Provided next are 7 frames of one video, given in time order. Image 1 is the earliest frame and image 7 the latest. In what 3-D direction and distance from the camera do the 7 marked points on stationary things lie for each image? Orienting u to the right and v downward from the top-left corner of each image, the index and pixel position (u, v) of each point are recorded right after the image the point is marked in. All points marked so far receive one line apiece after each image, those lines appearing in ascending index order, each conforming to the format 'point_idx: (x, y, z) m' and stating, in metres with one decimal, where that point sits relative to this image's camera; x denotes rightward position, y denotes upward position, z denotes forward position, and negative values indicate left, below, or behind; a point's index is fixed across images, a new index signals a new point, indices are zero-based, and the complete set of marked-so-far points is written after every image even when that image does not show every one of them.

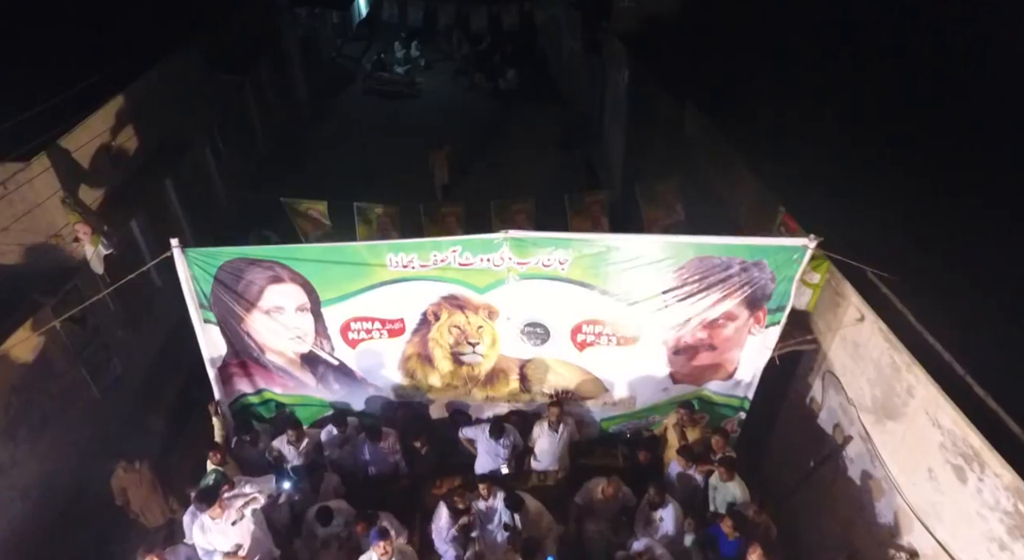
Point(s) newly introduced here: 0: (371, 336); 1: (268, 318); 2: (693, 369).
0: (-1.3, -0.5, +5.7) m
1: (-2.2, -0.4, +5.5) m
2: (+1.7, -0.8, +5.7) m
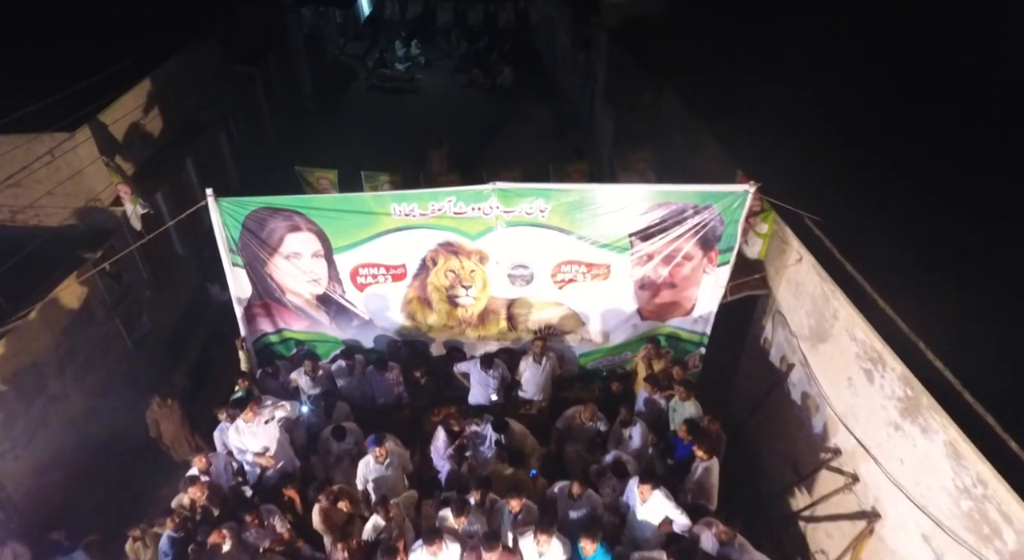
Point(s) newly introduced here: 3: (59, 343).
0: (-1.4, 0.0, +6.5) m
1: (-2.3, +0.2, +6.3) m
2: (+1.5, -0.2, +6.5) m
3: (-5.0, -0.7, +6.9) m
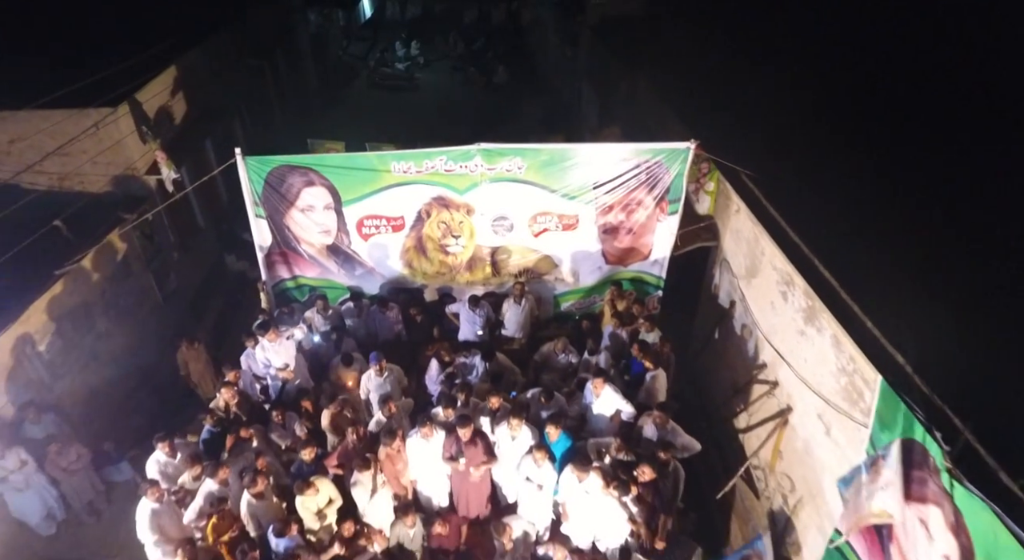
0: (-1.6, +0.6, +7.6) m
1: (-2.5, +0.8, +7.5) m
2: (+1.3, +0.4, +7.7) m
3: (-5.2, -0.1, +8.0) m
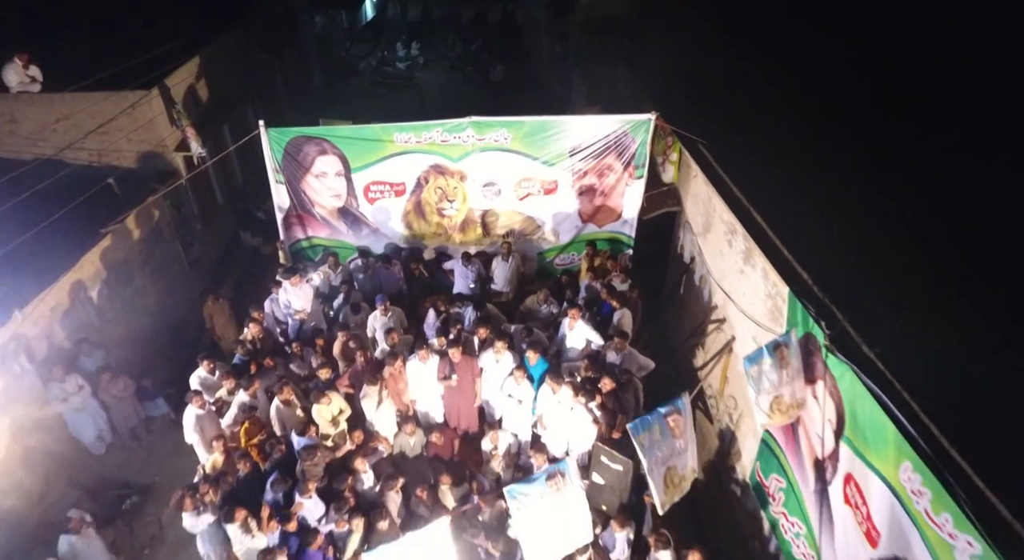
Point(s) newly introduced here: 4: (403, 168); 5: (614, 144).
0: (-1.8, +1.2, +8.7) m
1: (-2.7, +1.4, +8.6) m
2: (+1.1, +1.0, +8.7) m
3: (-5.4, +0.5, +9.1) m
4: (-1.5, +1.5, +8.5) m
5: (+1.3, +1.8, +8.2) m
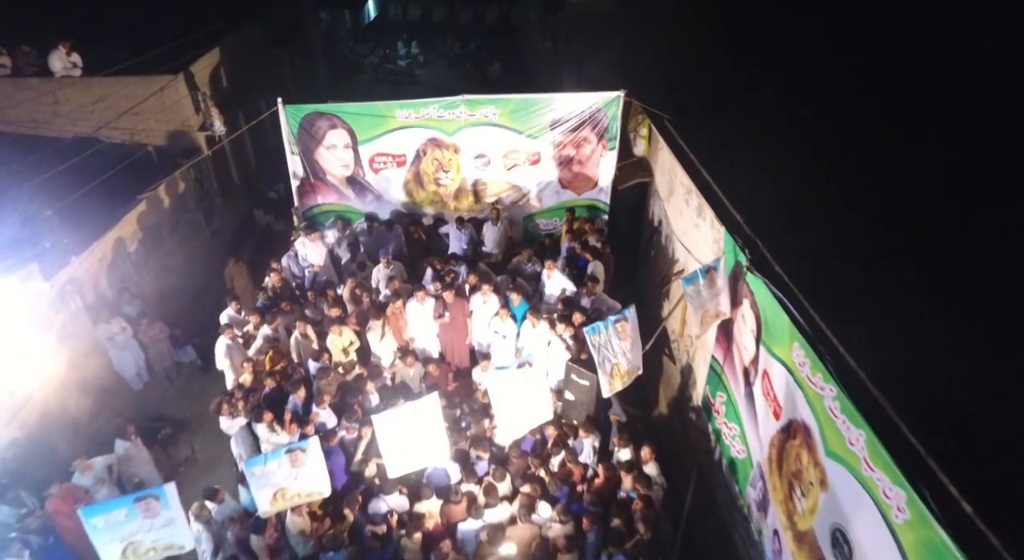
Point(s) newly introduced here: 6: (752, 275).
0: (-2.0, +1.8, +9.9) m
1: (-2.9, +2.0, +9.7) m
2: (+1.0, +1.6, +9.9) m
3: (-5.6, +1.1, +10.3) m
4: (-1.7, +2.1, +9.6) m
5: (+1.1, +2.4, +9.3) m
6: (+2.3, 0.0, +5.9) m
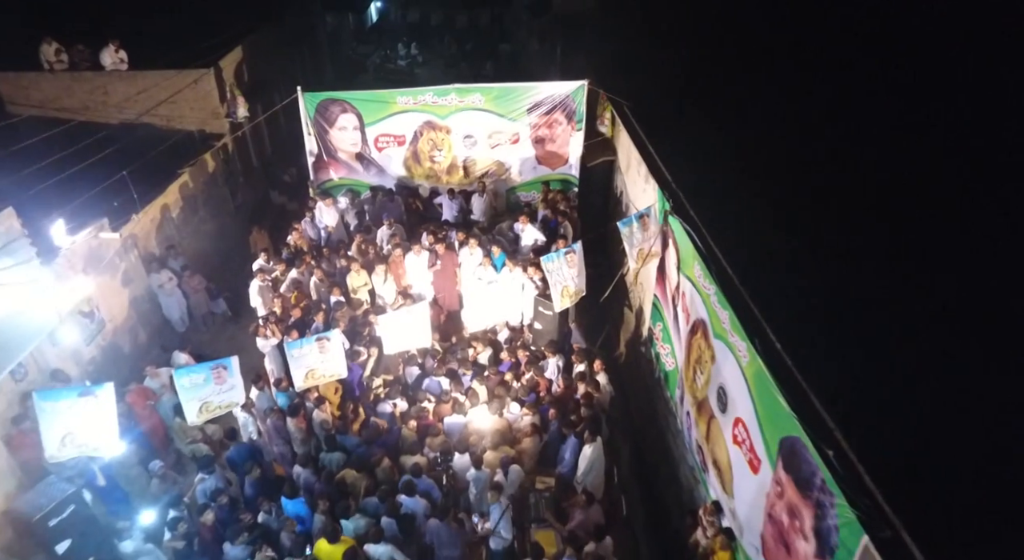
0: (-2.3, +2.5, +11.6) m
1: (-3.2, +2.7, +11.4) m
2: (+0.7, +2.3, +11.6) m
3: (-5.9, +1.8, +12.0) m
4: (-2.0, +2.8, +11.4) m
5: (+0.8, +3.1, +11.1) m
6: (+2.0, +0.8, +7.6) m
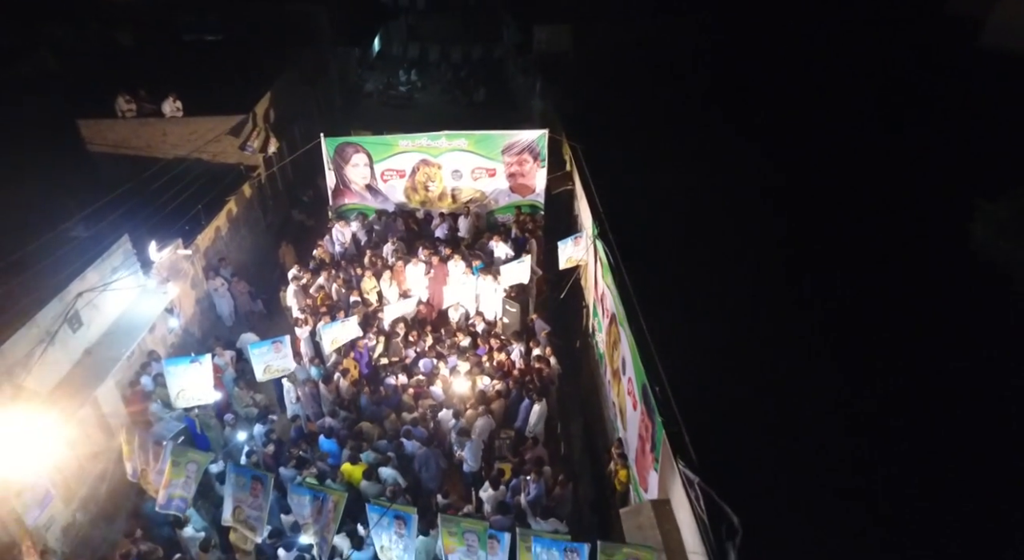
0: (-2.8, +2.4, +14.6) m
1: (-3.7, +2.6, +14.4) m
2: (+0.2, +2.2, +14.6) m
3: (-6.4, +1.6, +15.0) m
4: (-2.5, +2.7, +14.3) m
5: (+0.3, +3.0, +14.0) m
6: (+1.5, +0.7, +10.5) m
